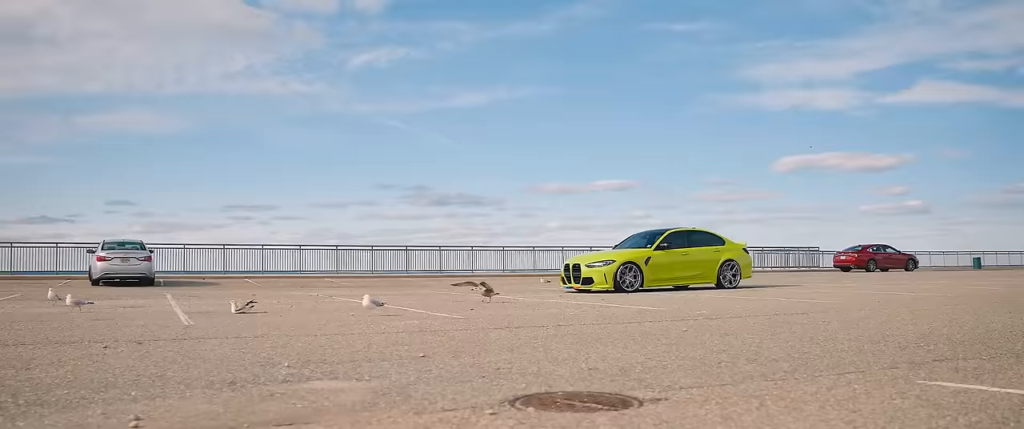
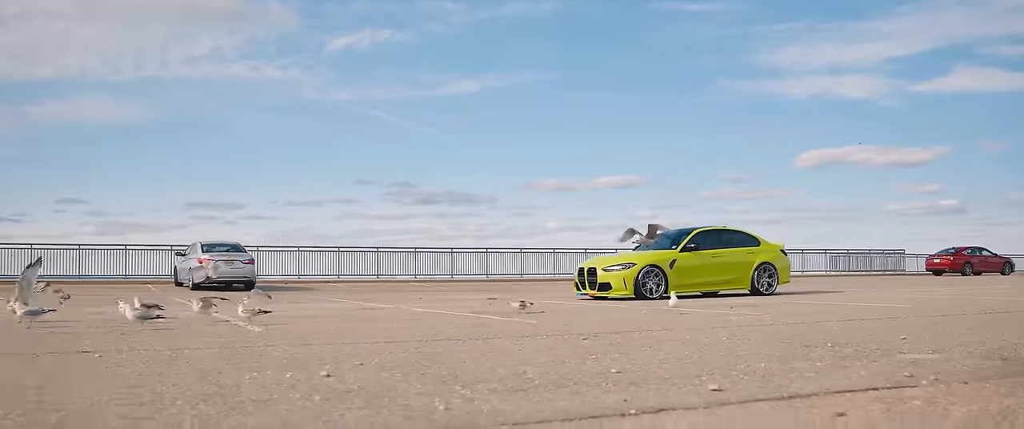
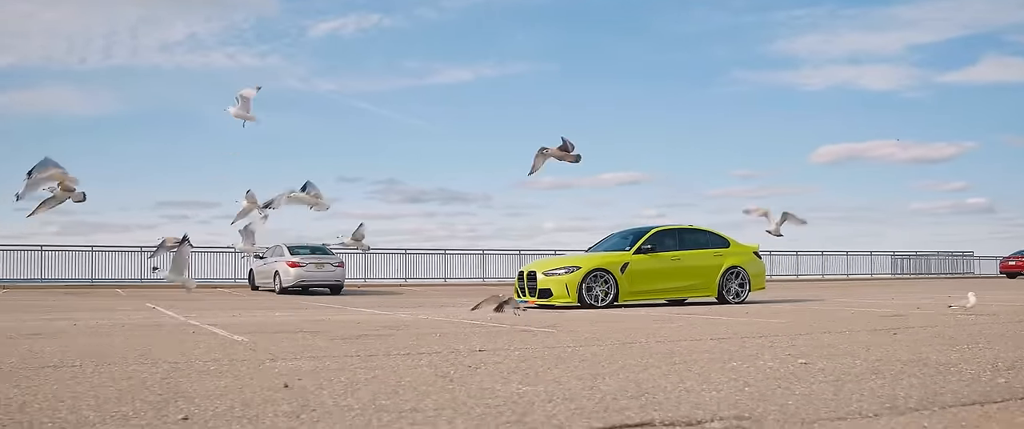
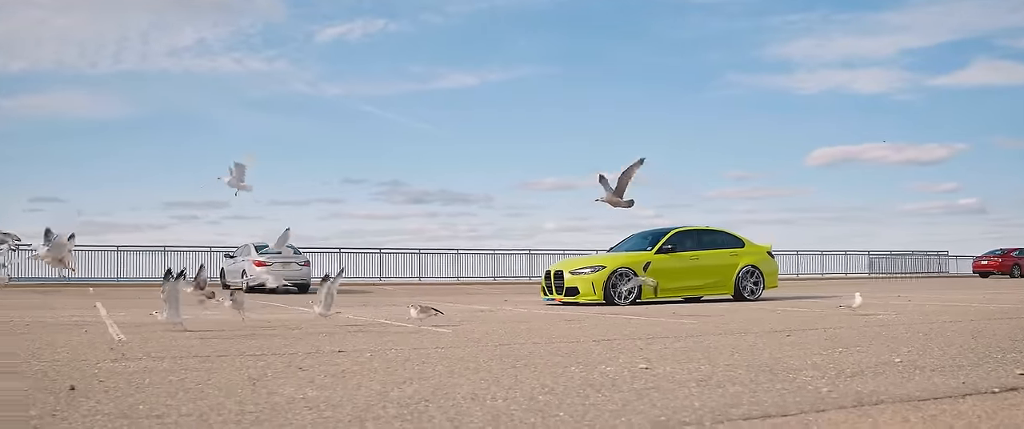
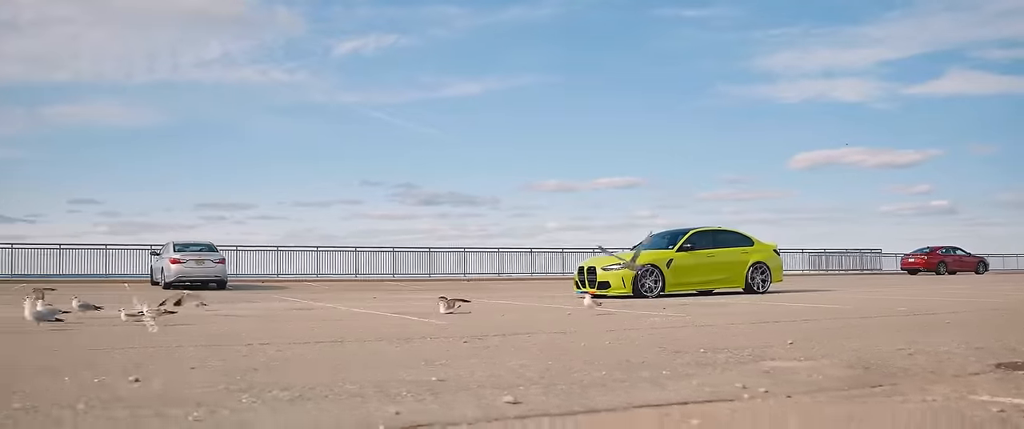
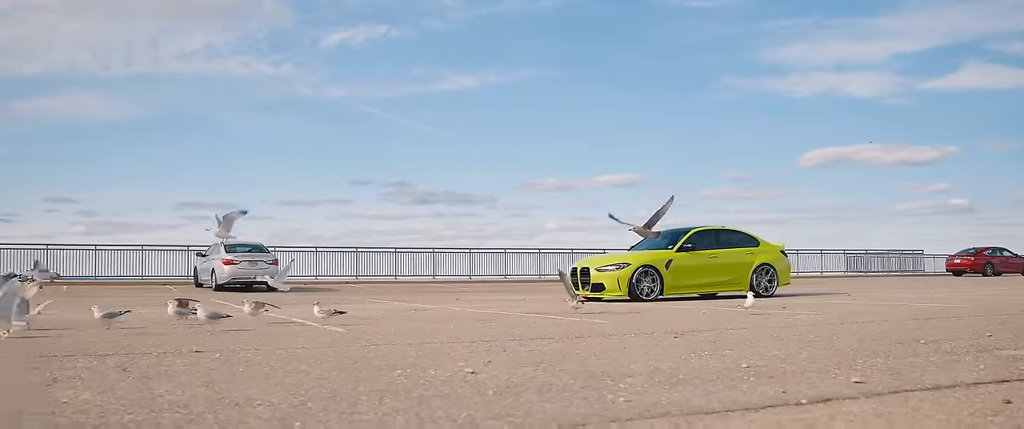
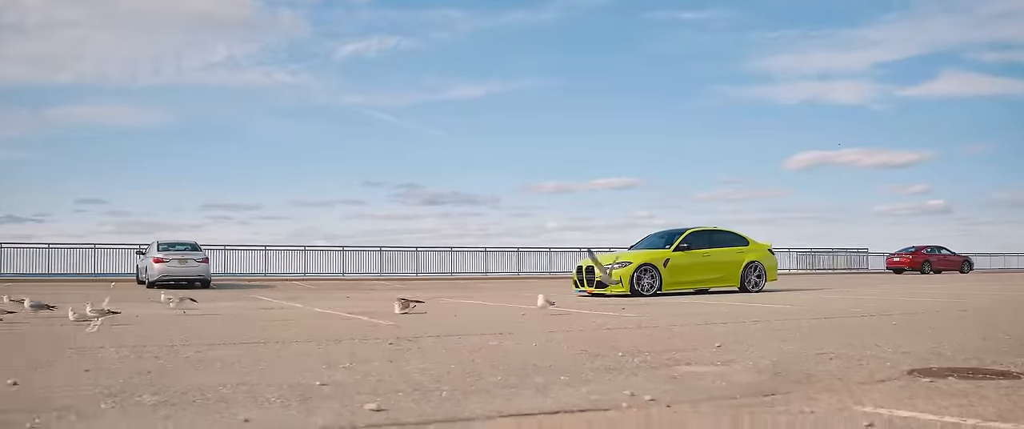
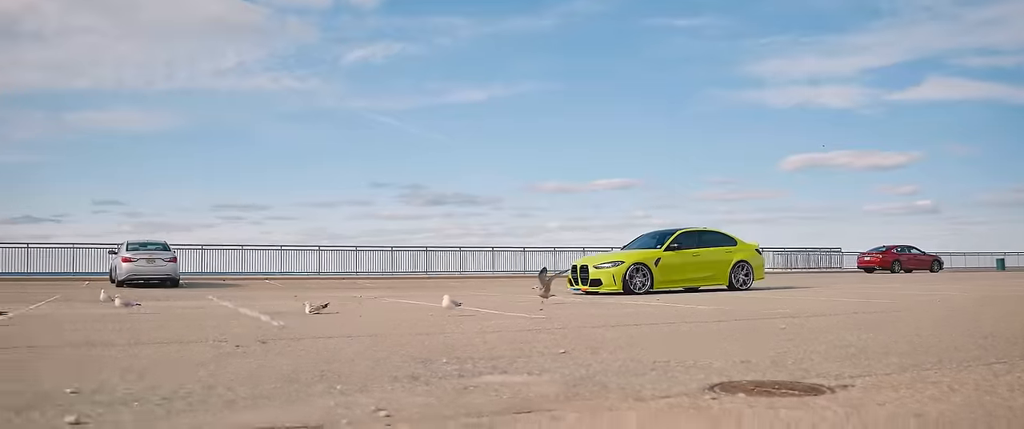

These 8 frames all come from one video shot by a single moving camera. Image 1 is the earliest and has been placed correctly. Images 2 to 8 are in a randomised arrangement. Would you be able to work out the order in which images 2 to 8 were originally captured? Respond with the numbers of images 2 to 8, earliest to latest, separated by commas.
8, 7, 5, 2, 6, 4, 3
